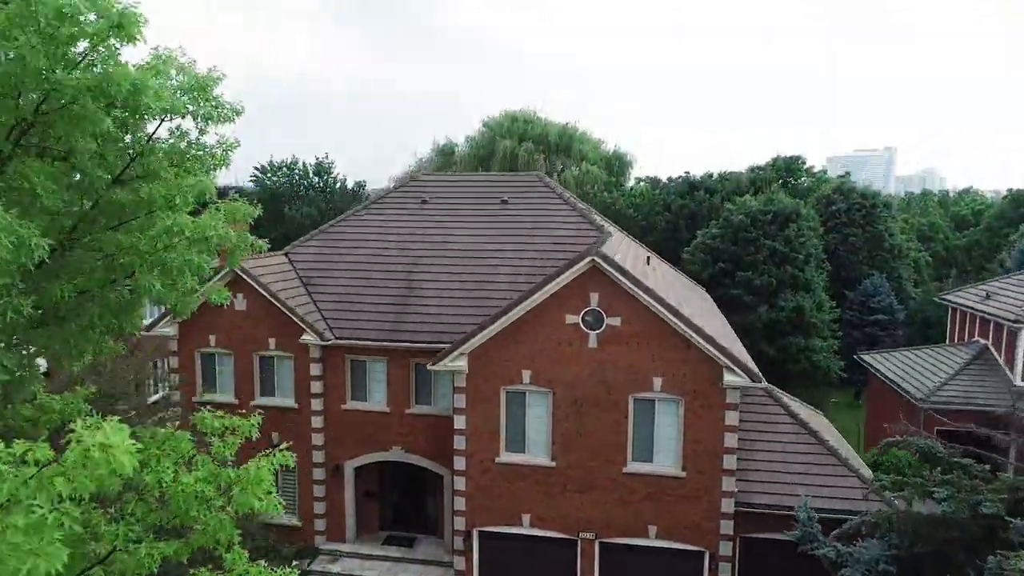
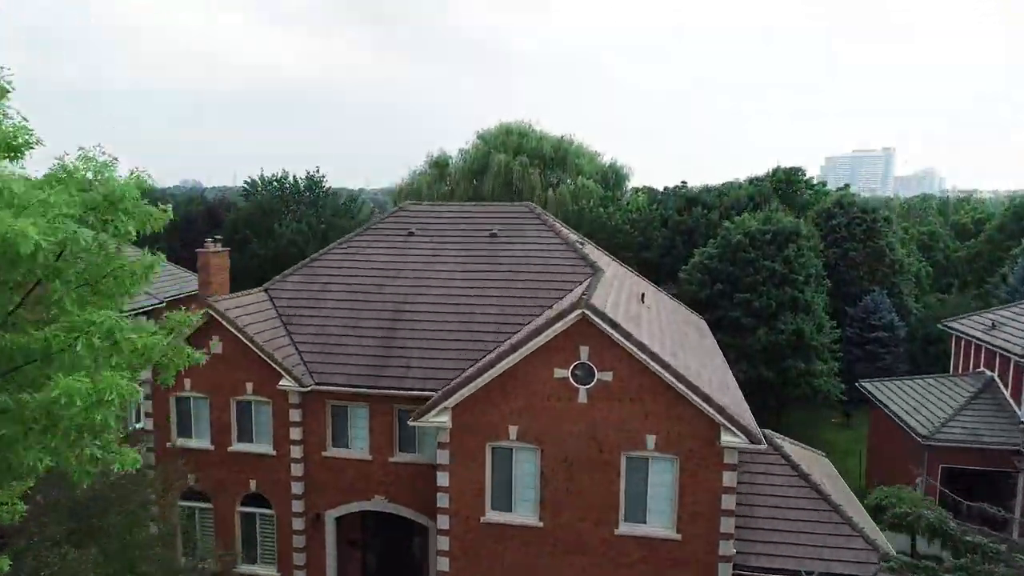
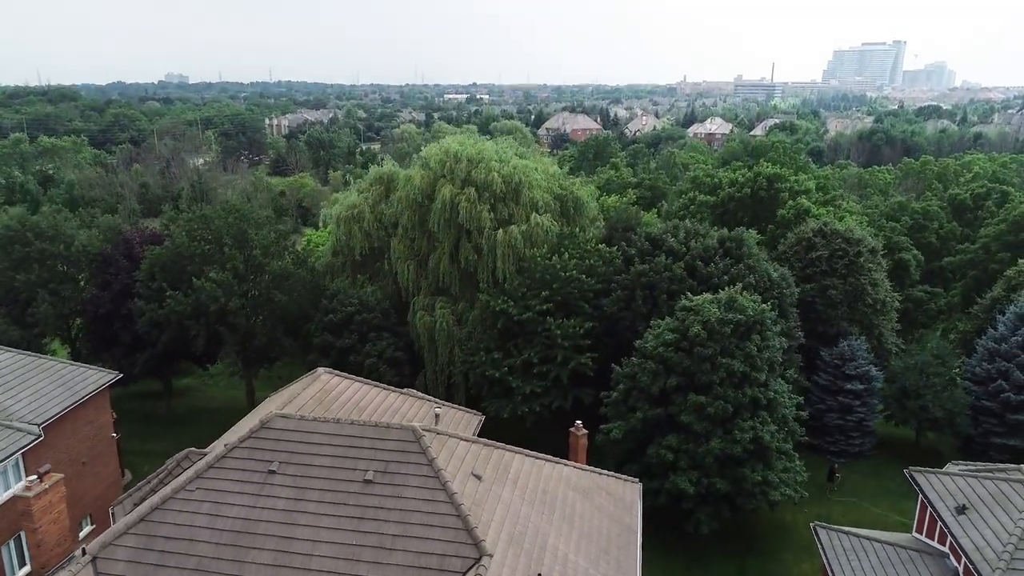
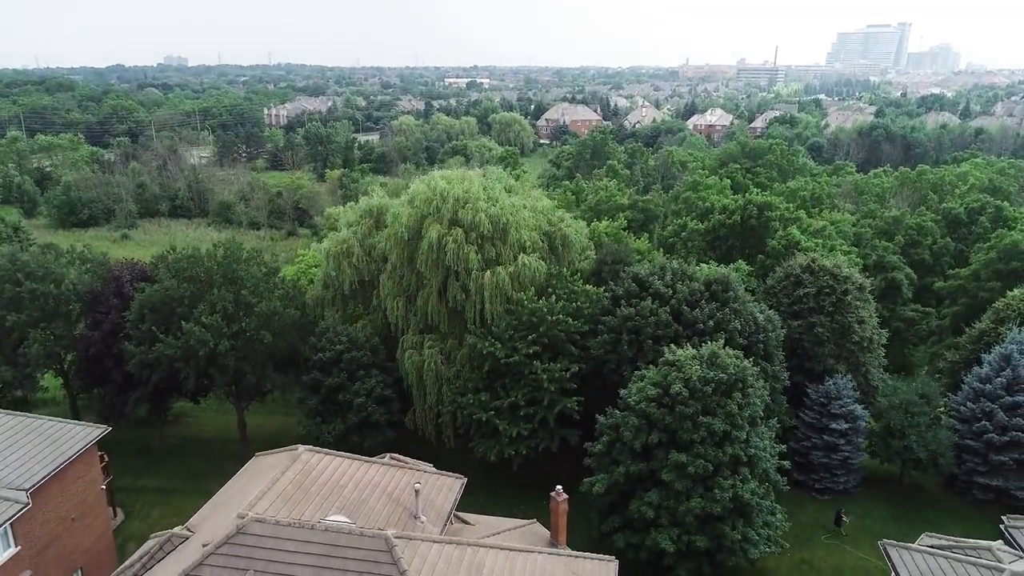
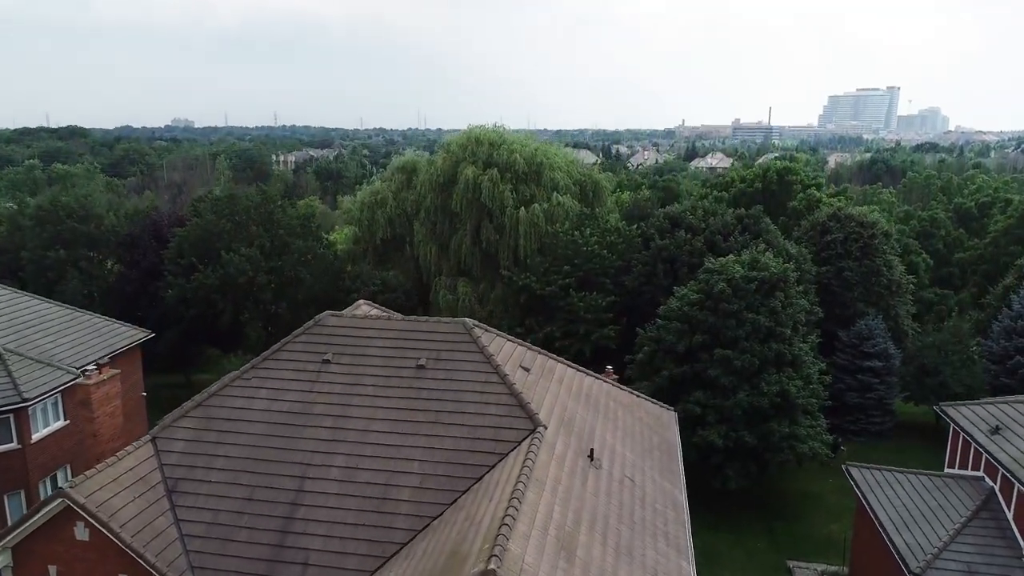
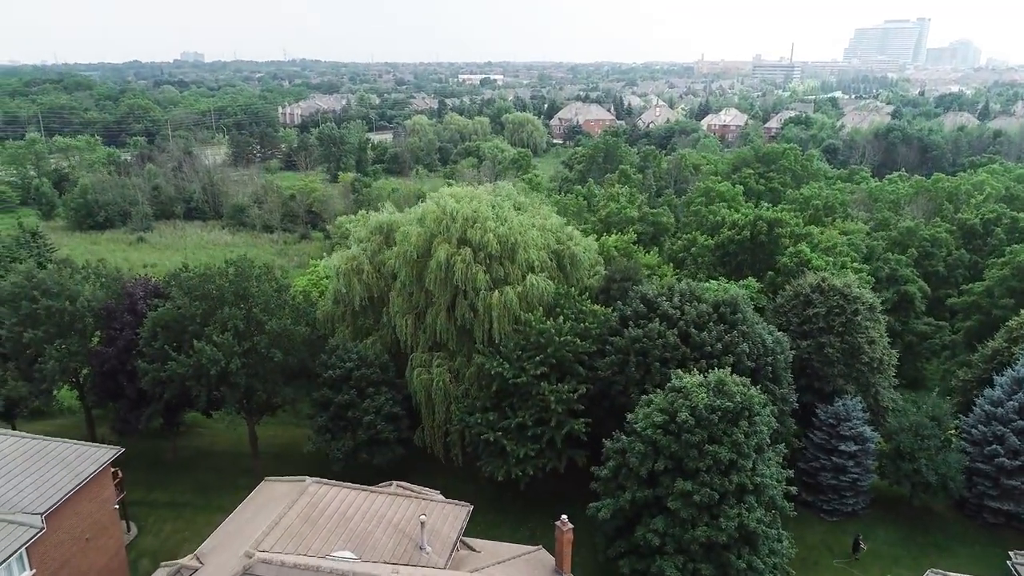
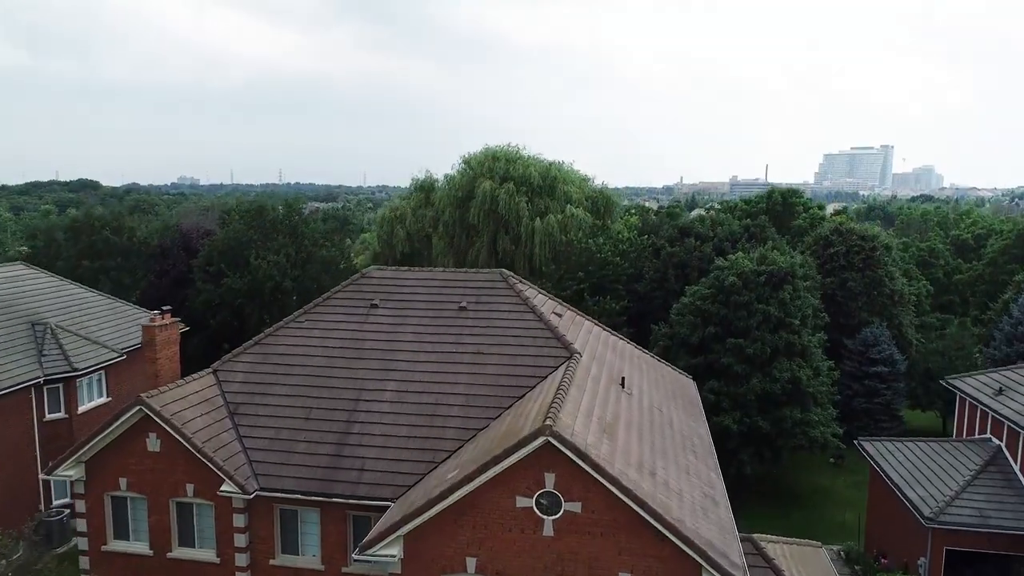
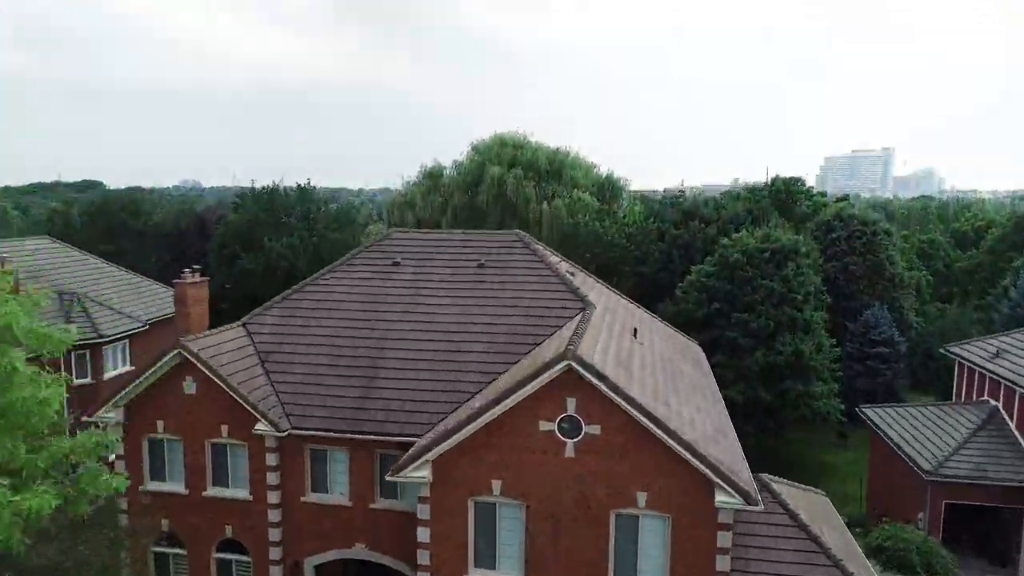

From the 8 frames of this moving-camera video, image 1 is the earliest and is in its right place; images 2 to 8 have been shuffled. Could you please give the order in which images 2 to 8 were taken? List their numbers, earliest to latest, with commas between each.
2, 8, 7, 5, 3, 4, 6
